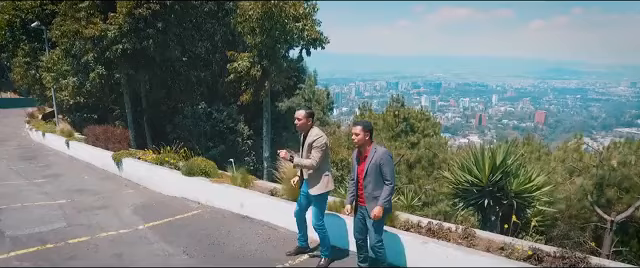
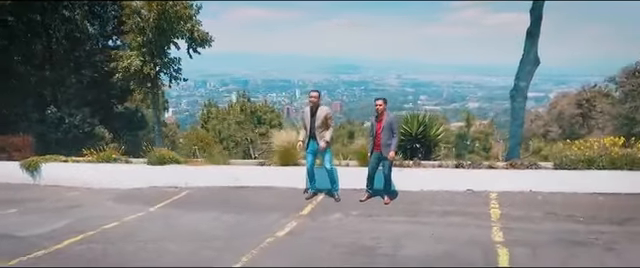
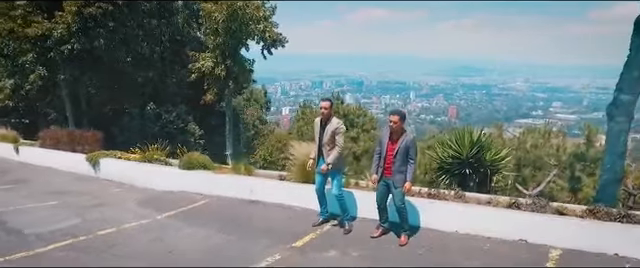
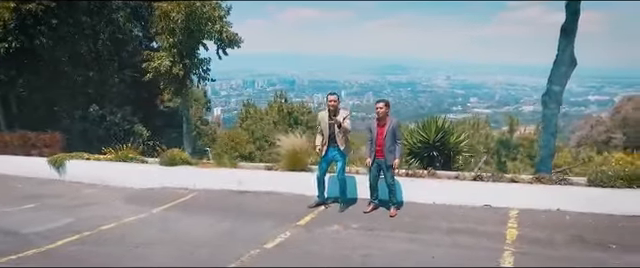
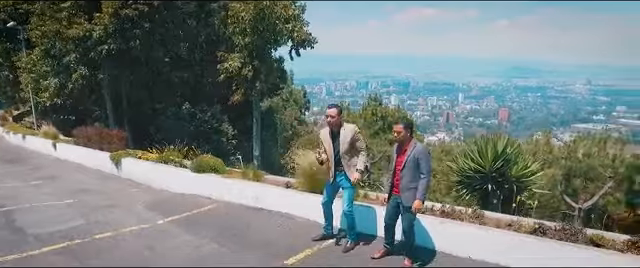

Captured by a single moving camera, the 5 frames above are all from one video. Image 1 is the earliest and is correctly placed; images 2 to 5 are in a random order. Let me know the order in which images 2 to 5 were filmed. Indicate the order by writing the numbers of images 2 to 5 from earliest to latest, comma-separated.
5, 3, 4, 2
